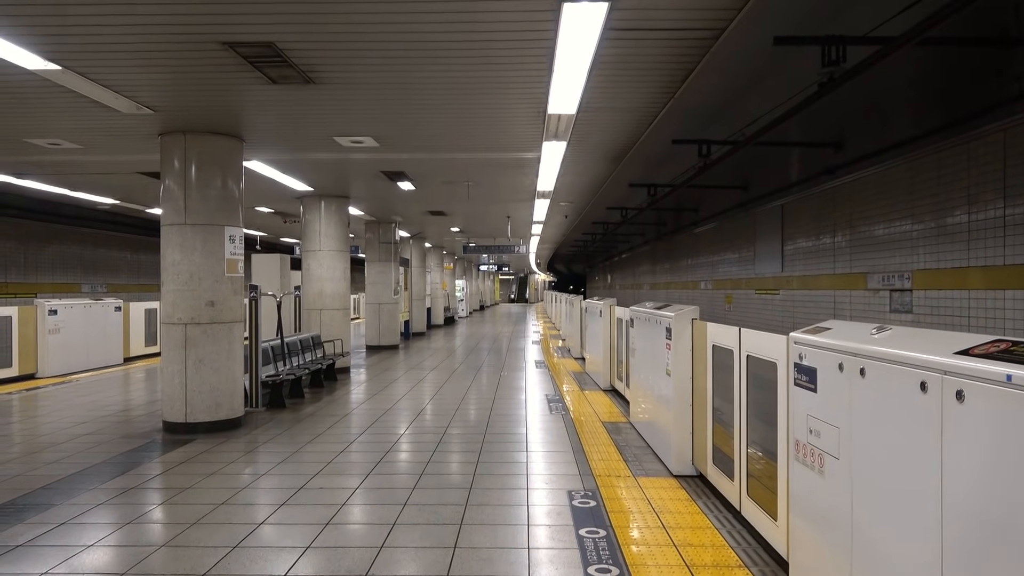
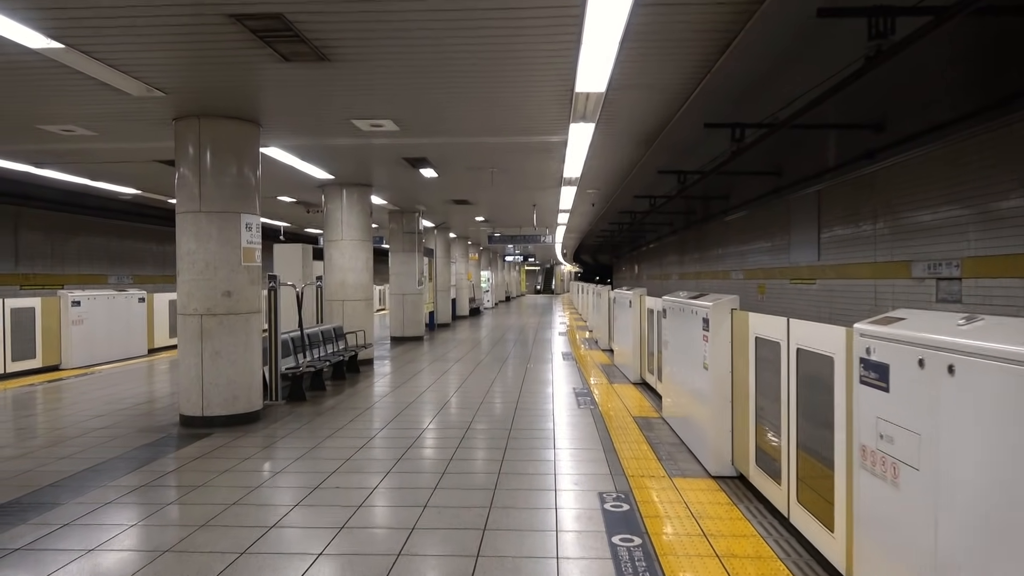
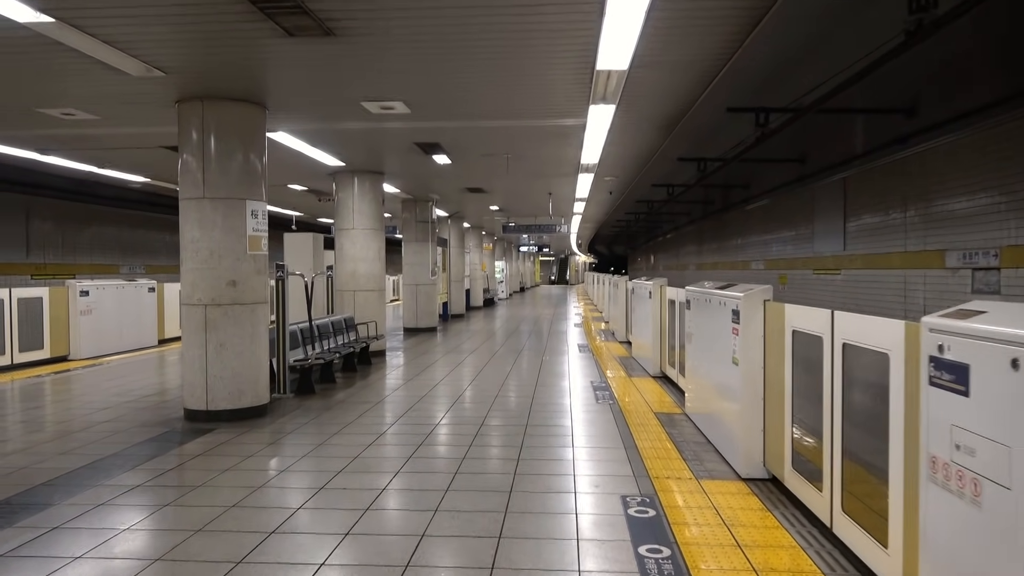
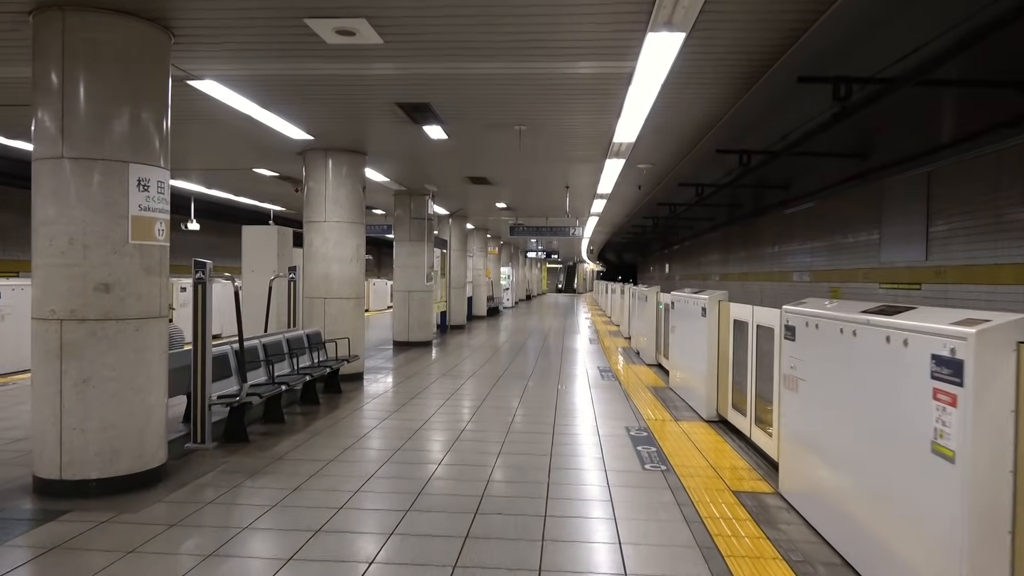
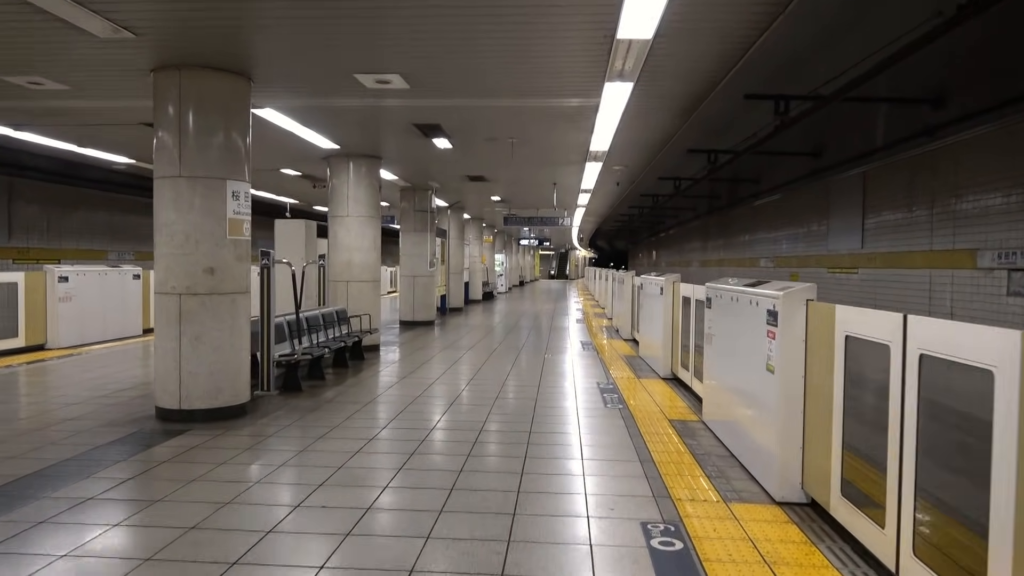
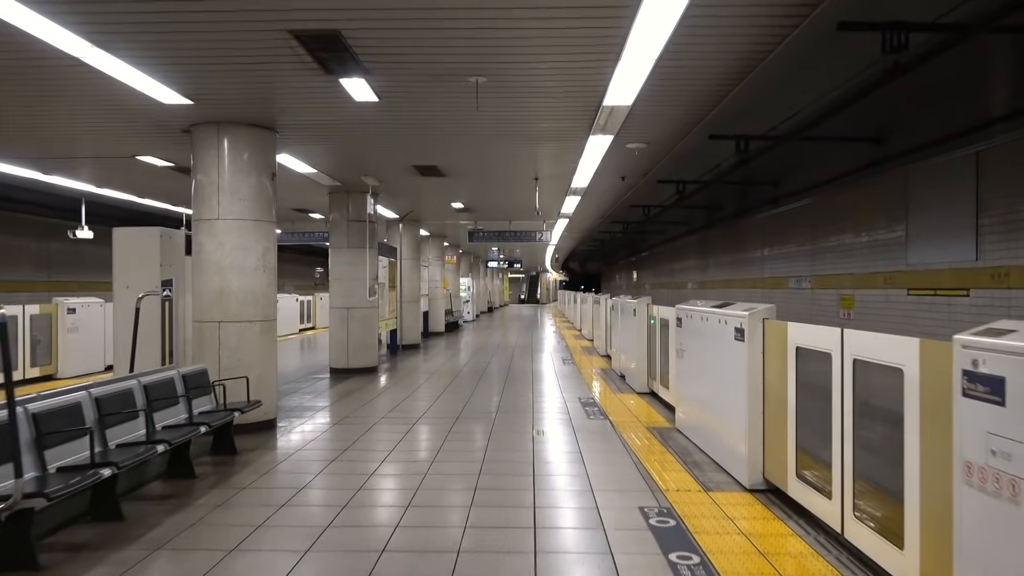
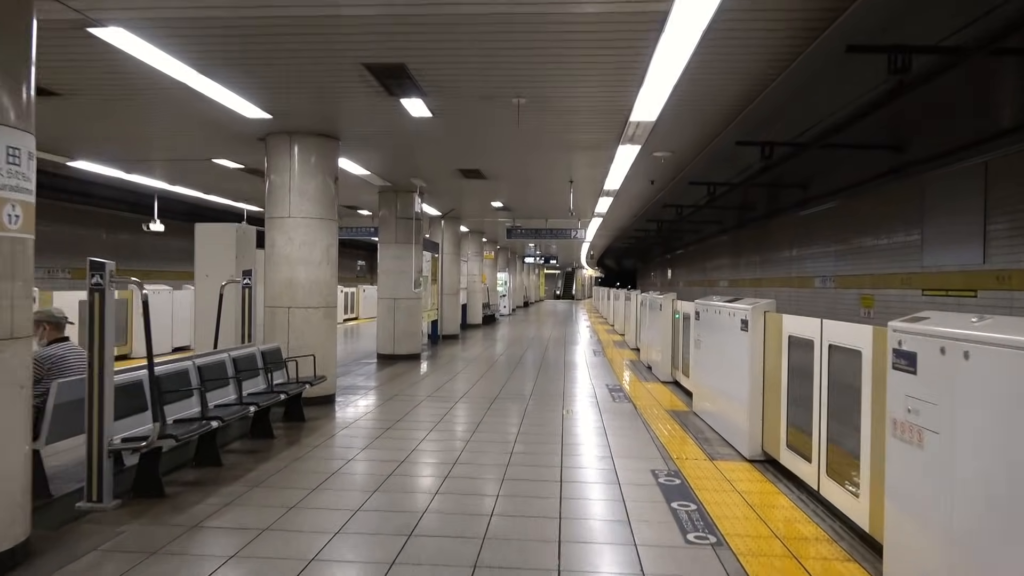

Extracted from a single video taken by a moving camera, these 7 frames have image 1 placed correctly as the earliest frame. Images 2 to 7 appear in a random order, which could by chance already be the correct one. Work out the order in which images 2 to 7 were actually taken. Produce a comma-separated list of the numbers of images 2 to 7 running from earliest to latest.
2, 3, 5, 4, 7, 6
